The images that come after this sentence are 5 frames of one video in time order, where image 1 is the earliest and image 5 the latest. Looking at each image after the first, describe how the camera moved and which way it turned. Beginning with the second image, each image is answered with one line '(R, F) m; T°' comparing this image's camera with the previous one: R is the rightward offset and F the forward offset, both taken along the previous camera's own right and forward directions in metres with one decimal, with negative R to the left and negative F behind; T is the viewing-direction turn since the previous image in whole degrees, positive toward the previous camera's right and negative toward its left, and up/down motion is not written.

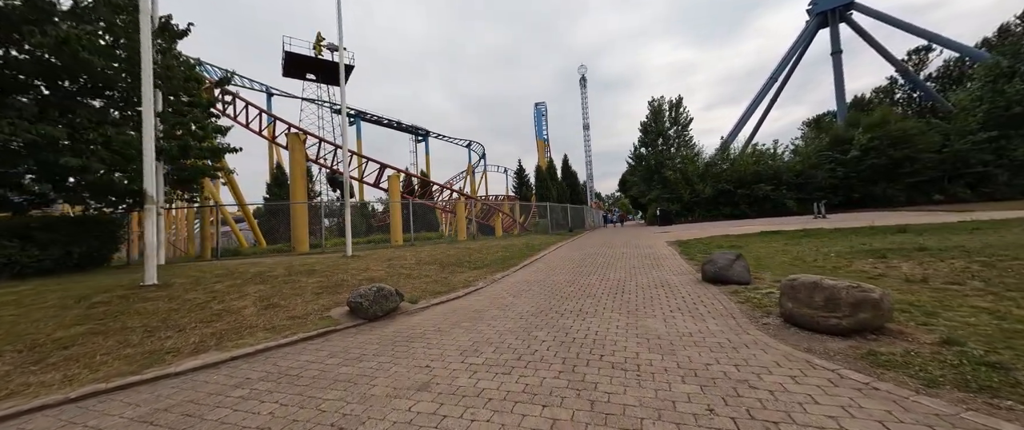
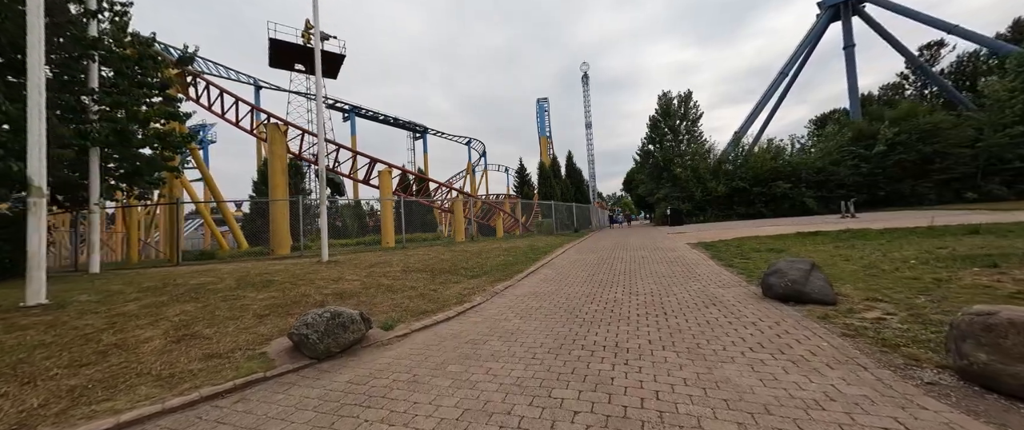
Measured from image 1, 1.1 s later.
(-0.1, +1.5) m; 0°
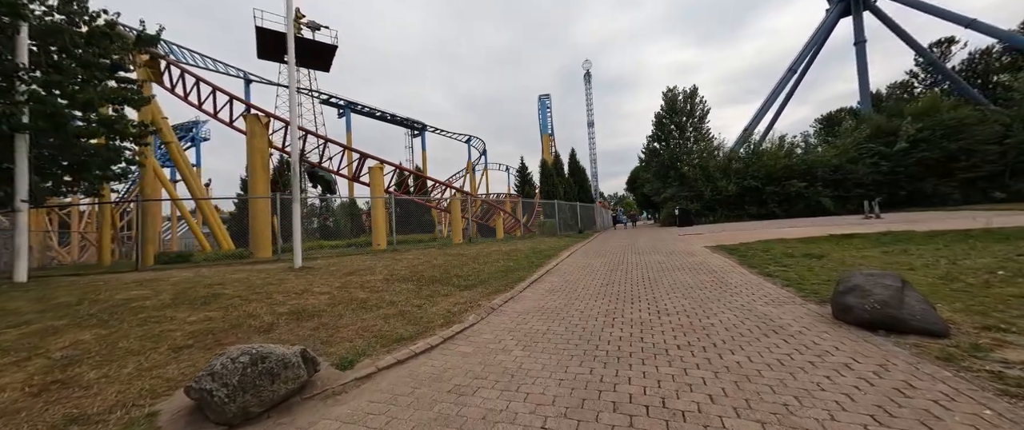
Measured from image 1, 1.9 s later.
(0.0, +1.1) m; 0°
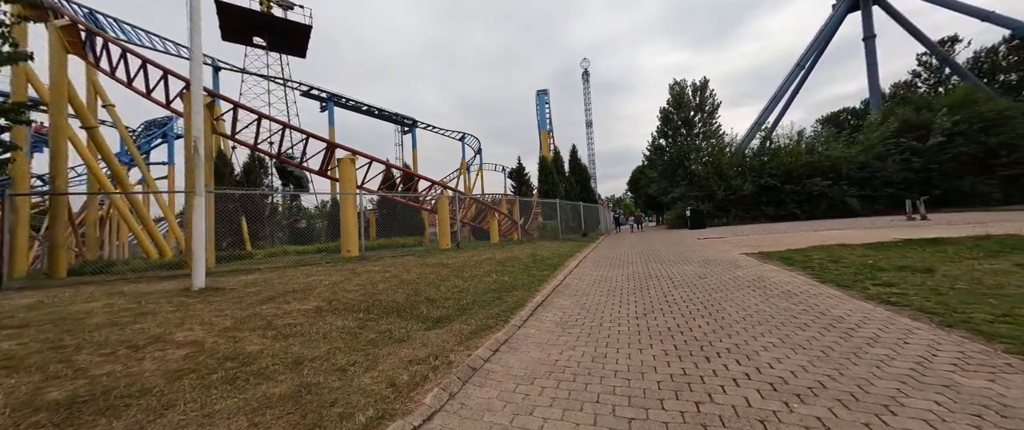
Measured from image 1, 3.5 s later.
(0.0, +2.2) m; +1°
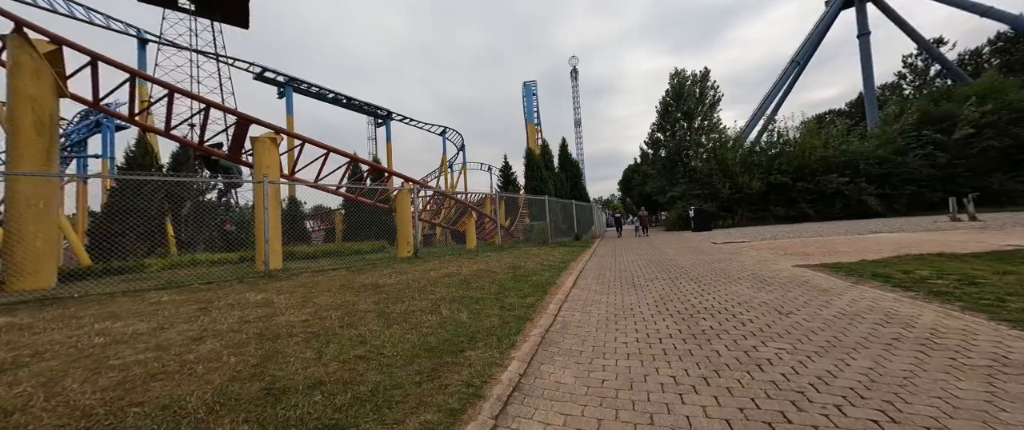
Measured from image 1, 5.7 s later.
(+0.3, +2.8) m; +2°
